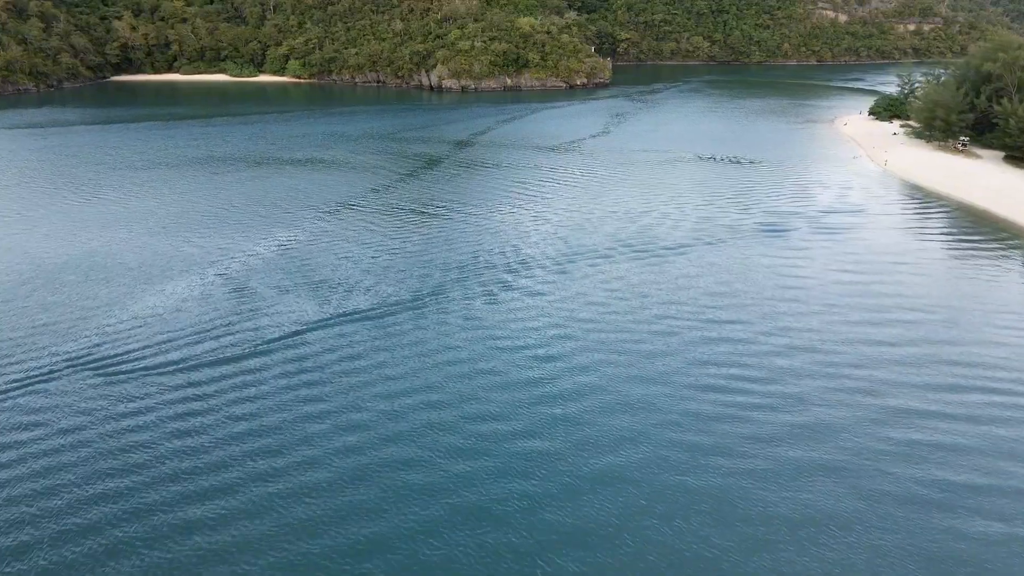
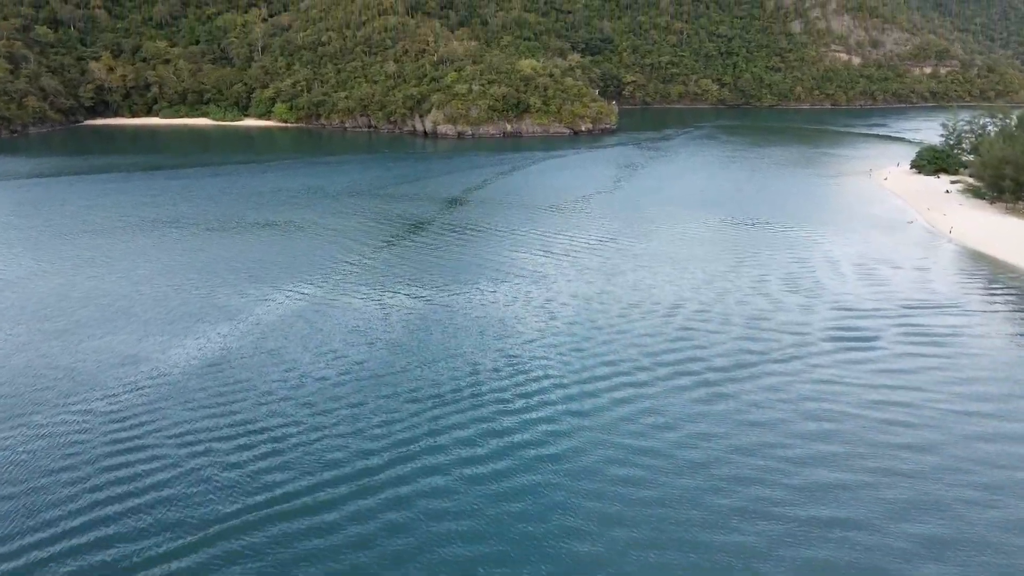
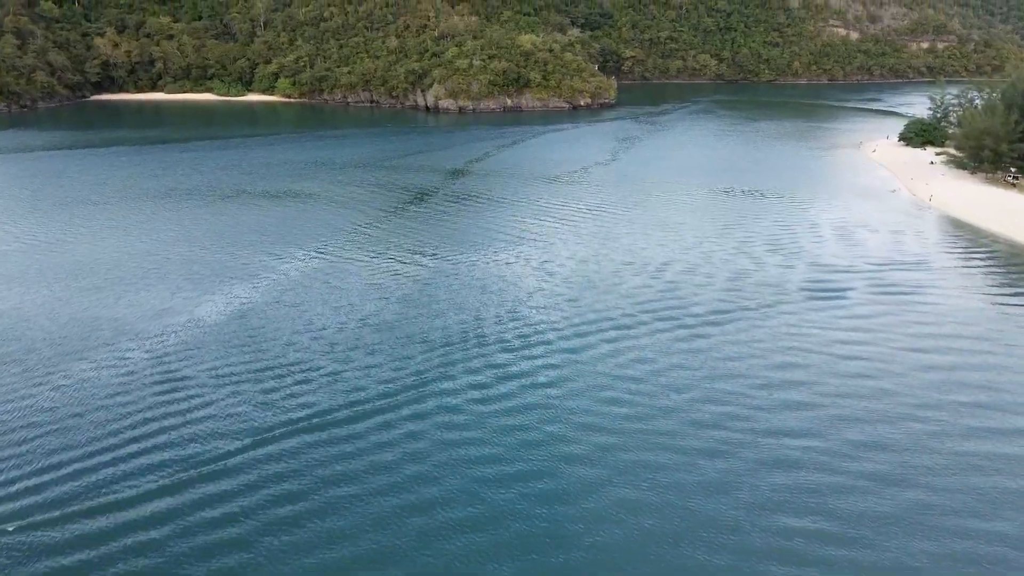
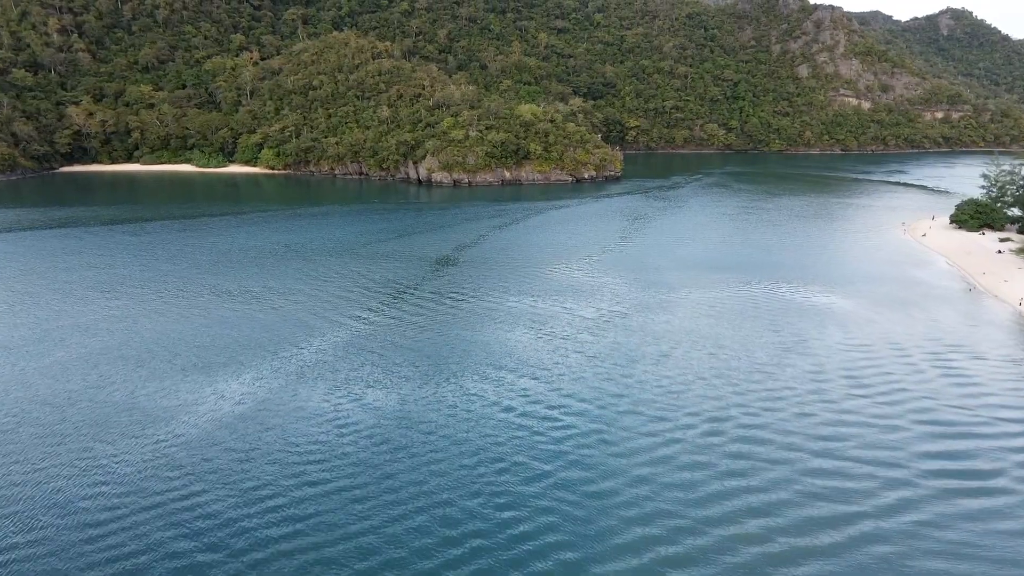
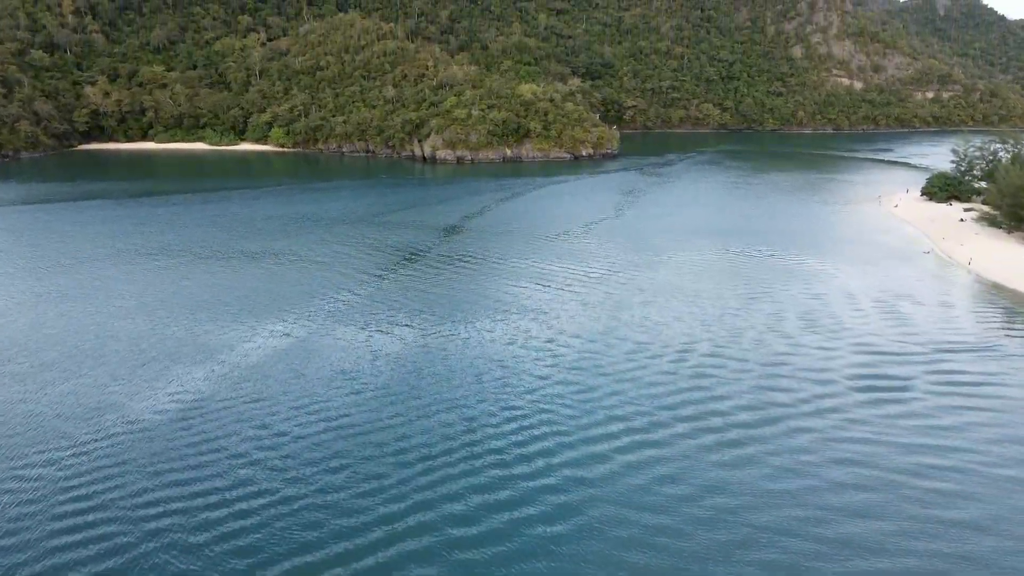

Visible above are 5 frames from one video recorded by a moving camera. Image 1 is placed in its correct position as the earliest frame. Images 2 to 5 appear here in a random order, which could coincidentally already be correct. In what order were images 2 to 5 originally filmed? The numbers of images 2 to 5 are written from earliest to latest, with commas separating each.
3, 2, 5, 4
